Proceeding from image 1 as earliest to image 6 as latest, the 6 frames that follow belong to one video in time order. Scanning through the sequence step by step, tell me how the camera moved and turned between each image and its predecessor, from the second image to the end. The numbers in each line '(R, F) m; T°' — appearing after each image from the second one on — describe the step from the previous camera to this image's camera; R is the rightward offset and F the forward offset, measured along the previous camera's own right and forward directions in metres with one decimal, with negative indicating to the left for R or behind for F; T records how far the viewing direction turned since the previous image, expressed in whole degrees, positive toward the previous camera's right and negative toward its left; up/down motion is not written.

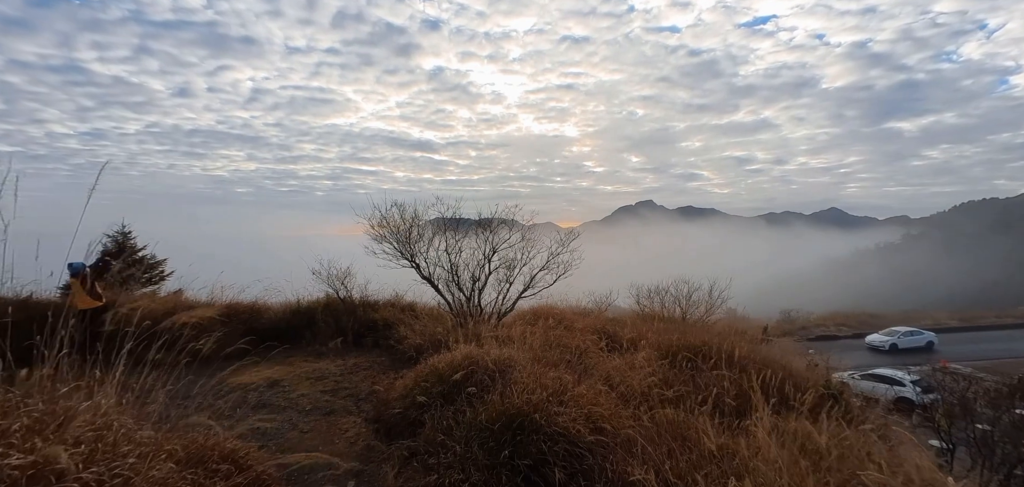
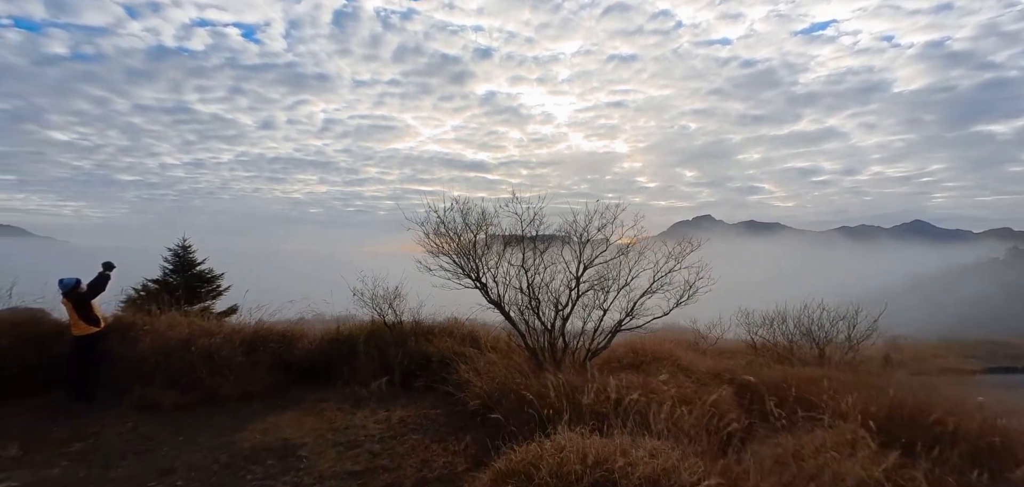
(-0.6, +2.2) m; -7°
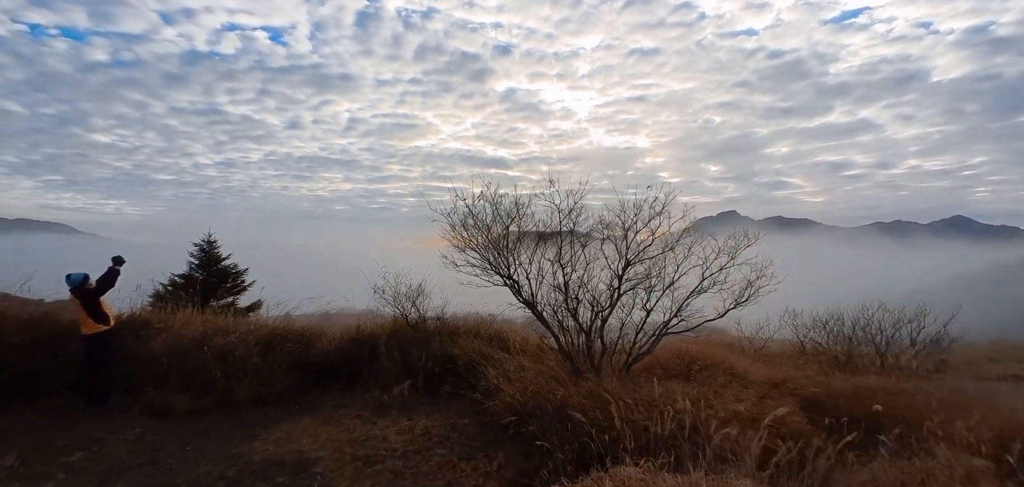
(-0.2, +0.6) m; -3°
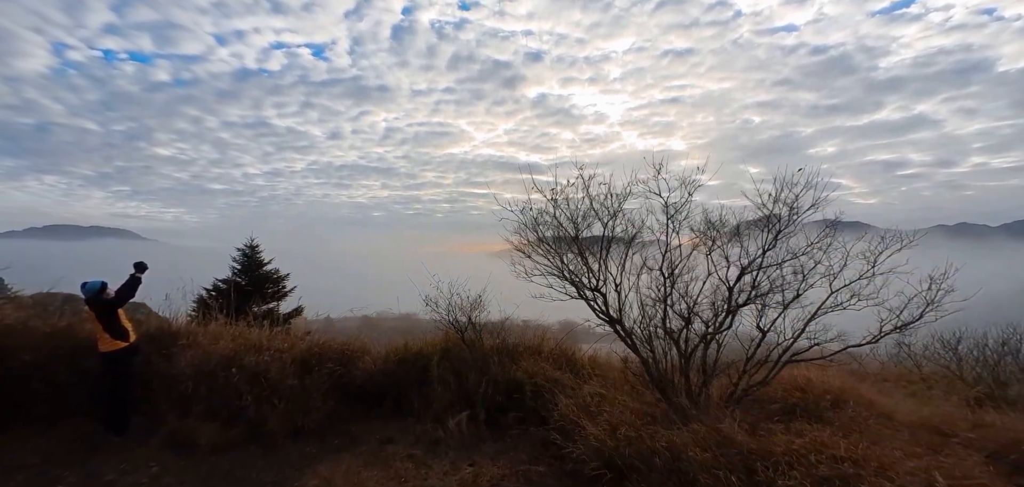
(-0.5, +1.1) m; -4°
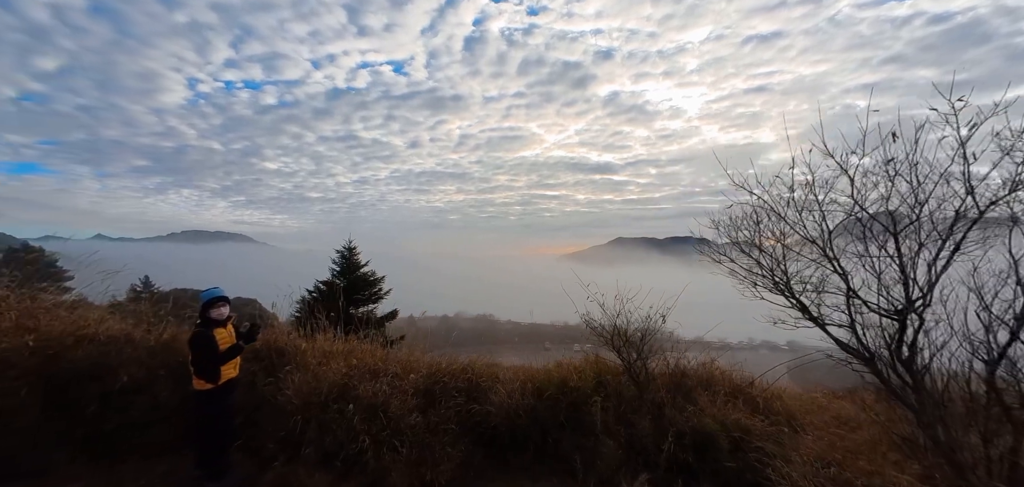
(-1.1, +1.5) m; -10°
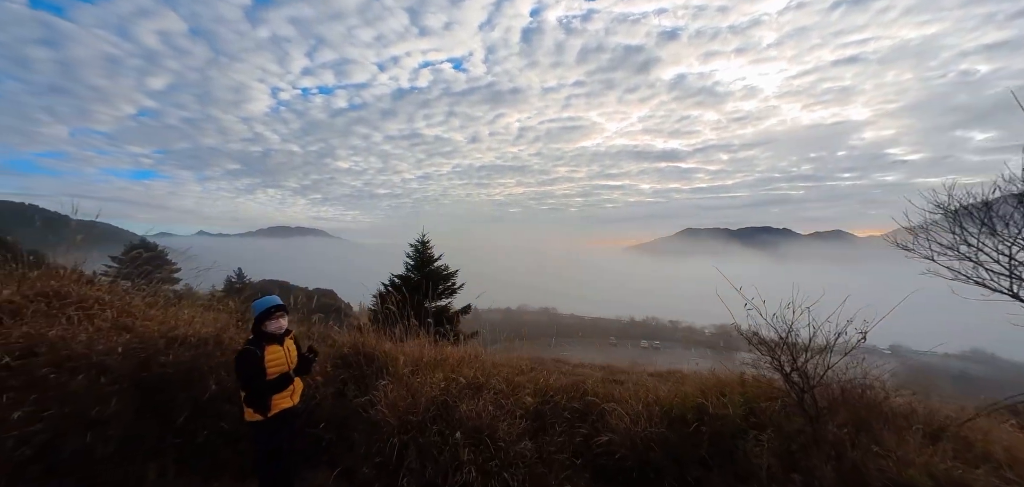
(-0.6, +0.8) m; -8°
